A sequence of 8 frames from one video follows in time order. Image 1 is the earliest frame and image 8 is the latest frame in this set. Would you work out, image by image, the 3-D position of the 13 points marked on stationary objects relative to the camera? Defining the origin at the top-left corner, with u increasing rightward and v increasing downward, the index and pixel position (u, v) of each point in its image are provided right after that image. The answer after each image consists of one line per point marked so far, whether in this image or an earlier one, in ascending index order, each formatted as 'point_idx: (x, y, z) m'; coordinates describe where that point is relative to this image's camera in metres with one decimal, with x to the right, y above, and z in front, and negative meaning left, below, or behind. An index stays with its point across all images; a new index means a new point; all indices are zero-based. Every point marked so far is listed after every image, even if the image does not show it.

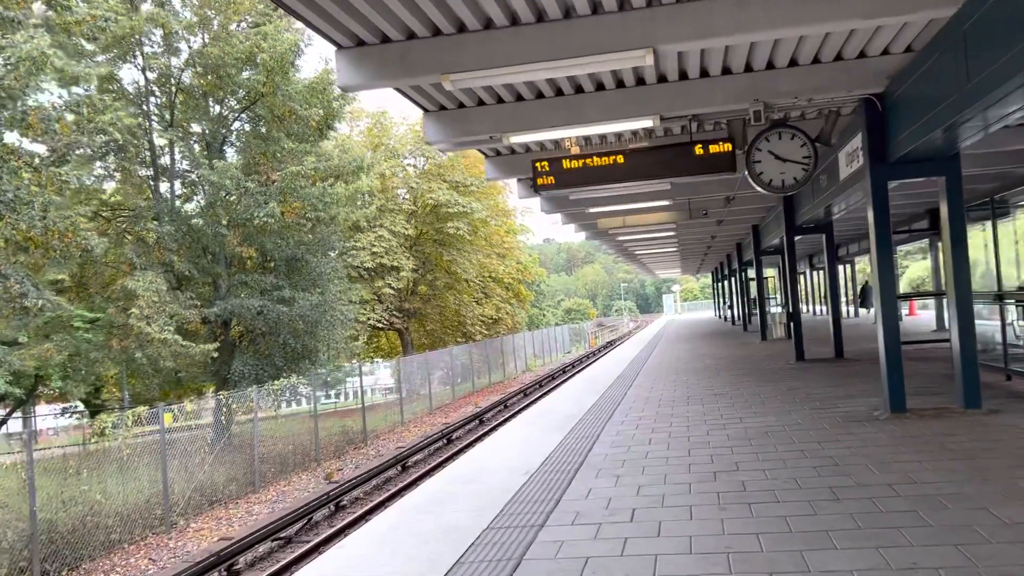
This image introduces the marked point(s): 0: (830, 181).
0: (+3.5, +1.2, +9.3) m
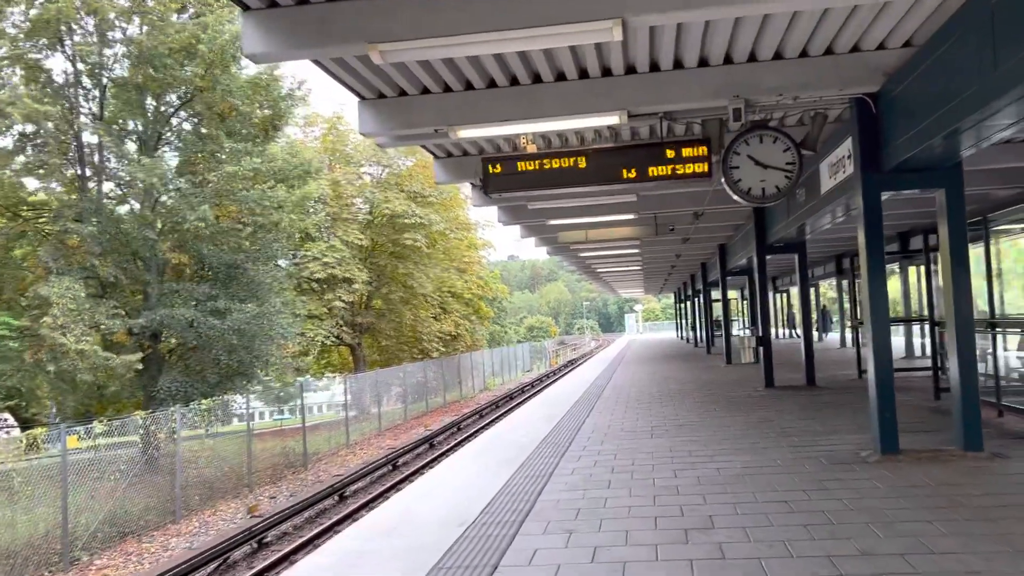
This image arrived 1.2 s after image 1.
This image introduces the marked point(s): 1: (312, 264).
0: (+3.0, +0.9, +8.6) m
1: (-4.7, +0.6, +19.7) m
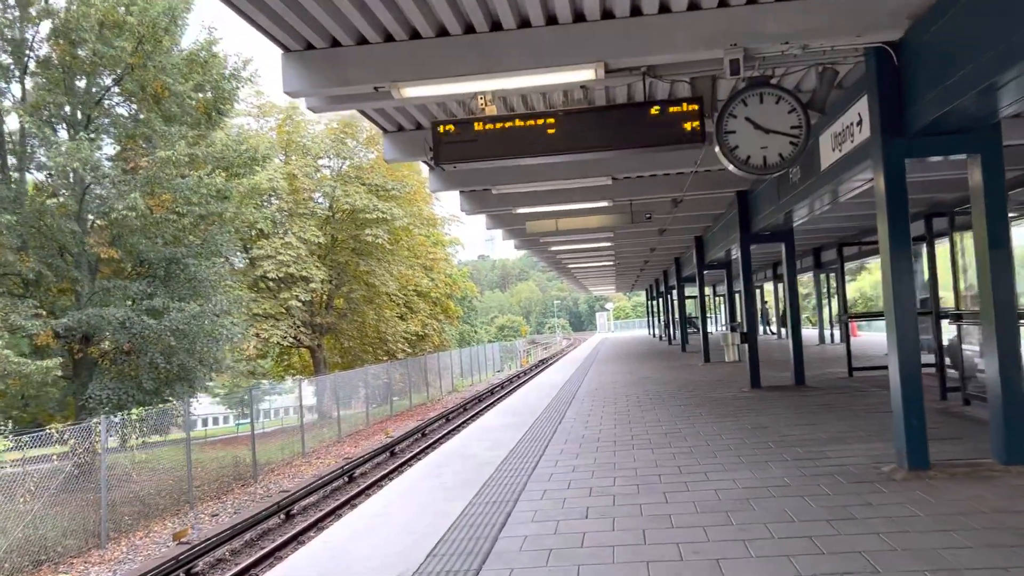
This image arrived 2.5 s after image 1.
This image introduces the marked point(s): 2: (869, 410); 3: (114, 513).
0: (+2.7, +1.0, +7.7) m
1: (-5.5, +0.6, +18.6) m
2: (+3.3, -1.1, +7.6) m
3: (-4.8, -2.7, +10.1) m
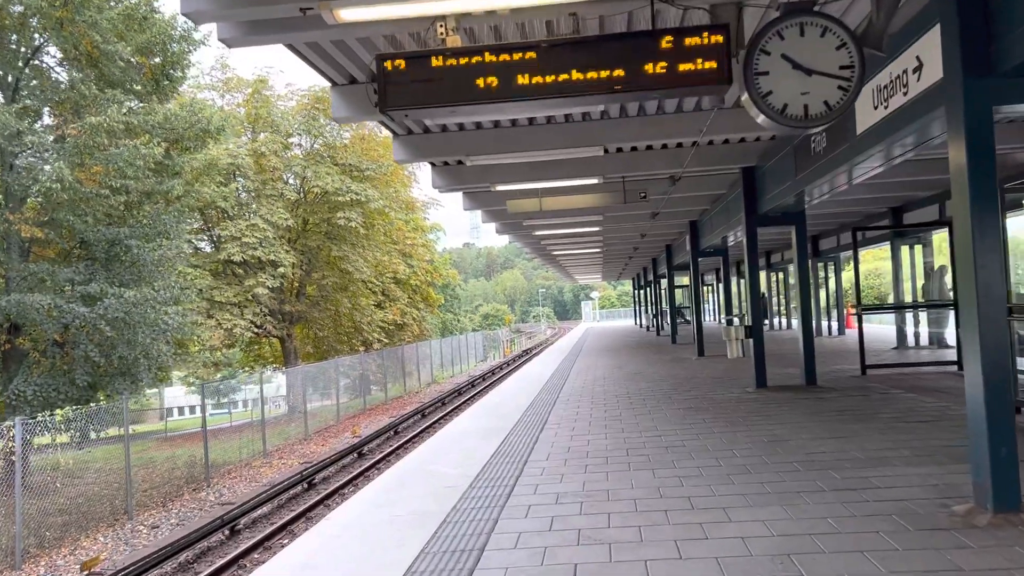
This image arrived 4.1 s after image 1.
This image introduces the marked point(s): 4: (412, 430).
0: (+2.5, +1.1, +6.6) m
1: (-5.9, +0.9, +17.3) m
2: (+3.1, -1.0, +6.6) m
3: (-5.1, -2.5, +8.8) m
4: (-1.8, -2.6, +15.1) m
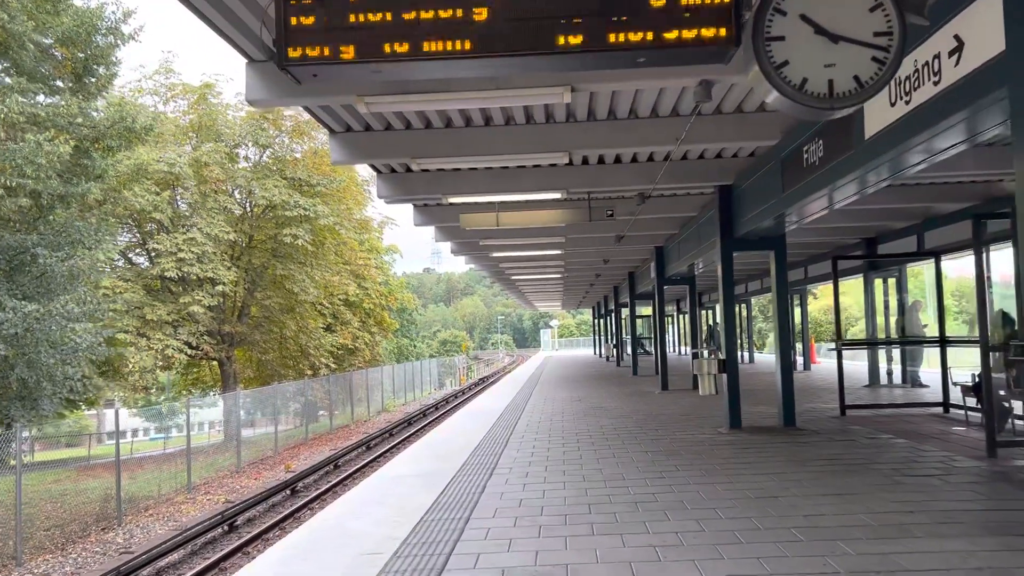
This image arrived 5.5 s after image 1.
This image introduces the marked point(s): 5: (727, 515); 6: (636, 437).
0: (+2.2, +0.9, +5.8) m
1: (-6.7, +0.6, +16.0) m
2: (+2.7, -1.3, +5.7) m
3: (-5.6, -2.6, +7.5) m
4: (-2.6, -2.9, +14.0) m
5: (+1.2, -1.3, +4.7) m
6: (+1.2, -1.5, +8.5) m
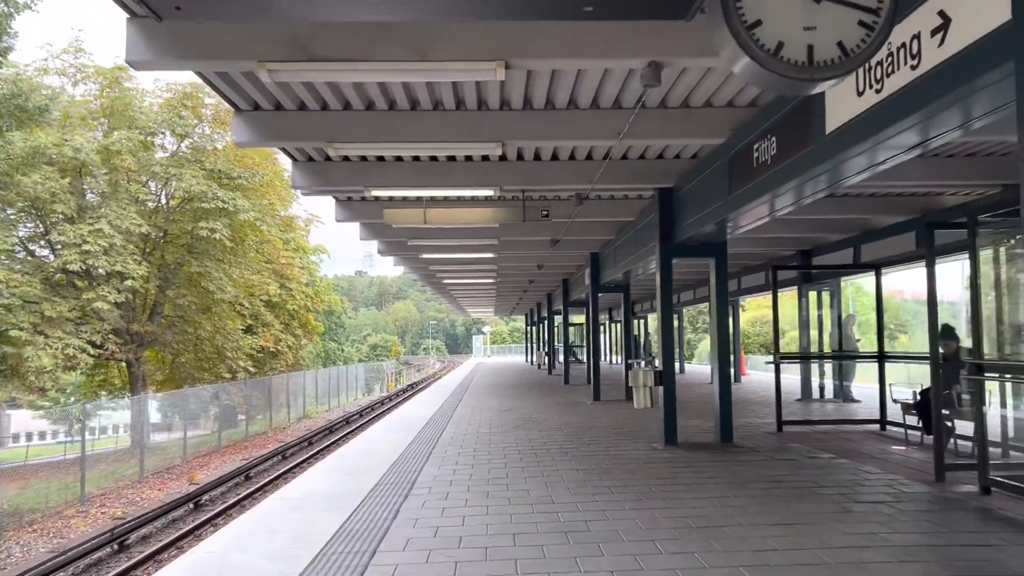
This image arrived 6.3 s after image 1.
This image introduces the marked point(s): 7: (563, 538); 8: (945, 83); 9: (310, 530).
0: (+1.7, +0.9, +5.3) m
1: (-8.0, +0.7, +14.9) m
2: (+2.2, -1.3, +5.3) m
3: (-6.3, -2.5, +6.4) m
4: (-3.8, -2.9, +13.1) m
5: (+0.8, -1.3, +4.1) m
6: (+0.5, -1.6, +7.9) m
7: (+0.3, -1.3, +4.4) m
8: (+1.7, +0.8, +3.2) m
9: (-1.2, -1.4, +5.0) m
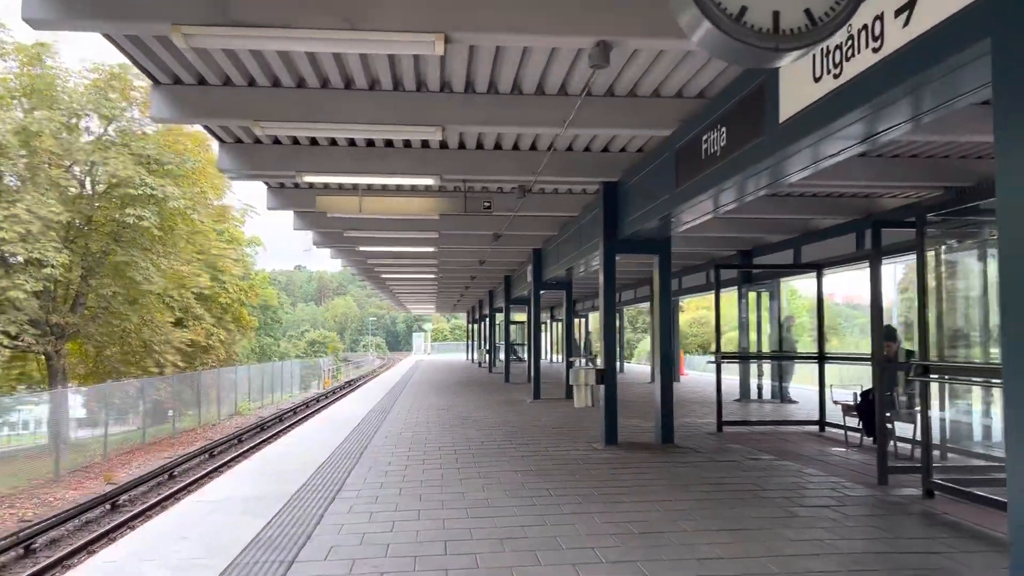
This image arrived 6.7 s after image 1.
0: (+1.3, +0.9, +5.2) m
1: (-9.0, +0.9, +14.0) m
2: (+1.8, -1.3, +5.1) m
3: (-6.7, -2.3, +5.7) m
4: (-4.8, -2.8, +12.5) m
5: (+0.5, -1.3, +3.9) m
6: (-0.1, -1.5, +7.7) m
7: (-0.1, -1.3, +4.2) m
8: (+1.4, +0.8, +3.0) m
9: (-1.6, -1.4, +4.6) m
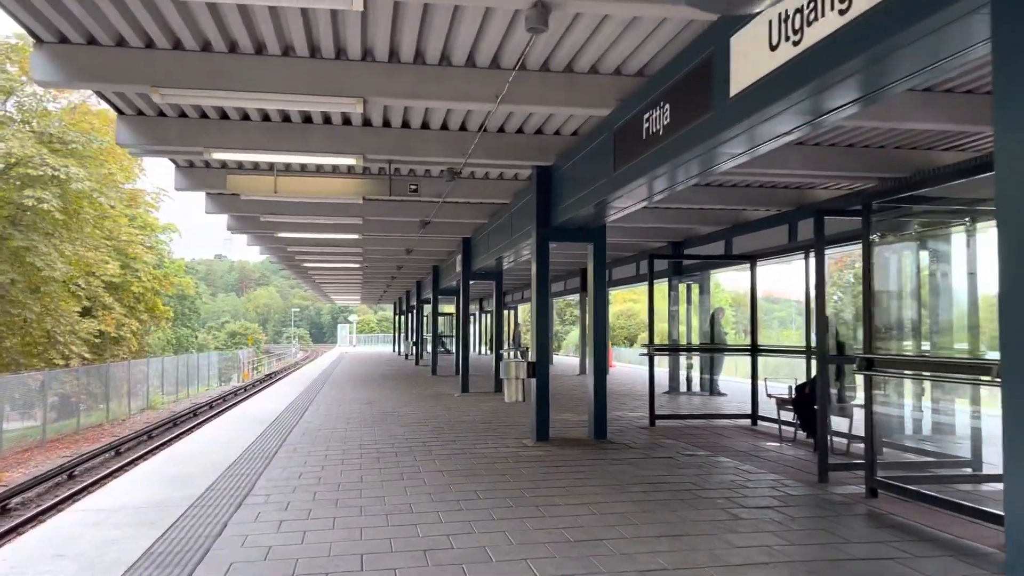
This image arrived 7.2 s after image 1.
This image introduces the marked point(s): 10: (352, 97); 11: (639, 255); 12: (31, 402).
0: (+0.9, +0.9, +4.8) m
1: (-10.1, +1.1, +12.7) m
2: (+1.3, -1.3, +4.9) m
3: (-7.2, -2.2, +4.7) m
4: (-5.9, -2.6, +11.7) m
5: (+0.1, -1.2, +3.5) m
6: (-0.7, -1.4, +7.2) m
7: (-0.4, -1.2, +3.8) m
8: (+1.2, +0.8, +2.7) m
9: (-1.9, -1.3, +4.0) m
10: (-1.0, +1.2, +5.4) m
11: (+2.3, +0.6, +15.3) m
12: (-8.1, -1.9, +13.5) m
